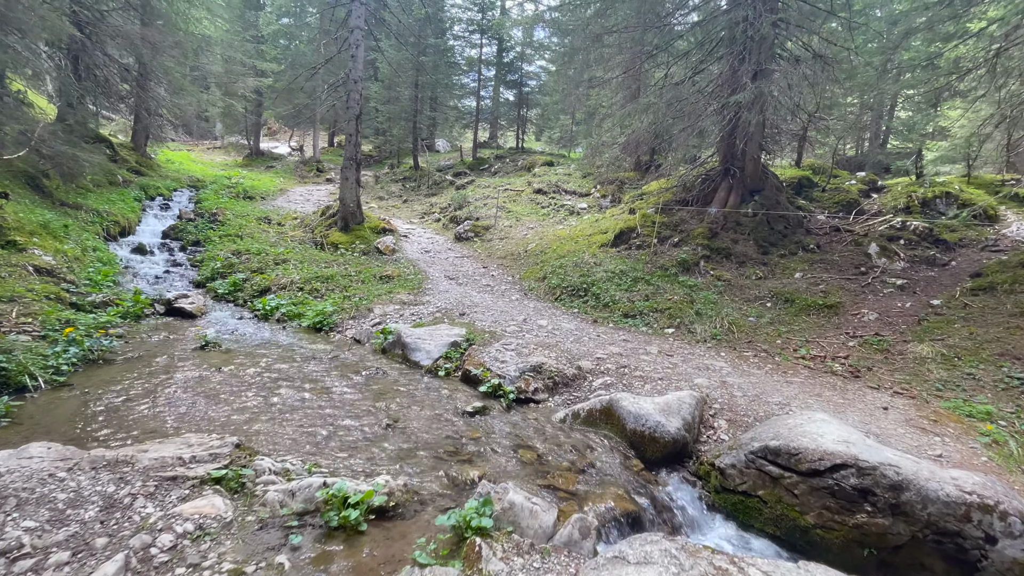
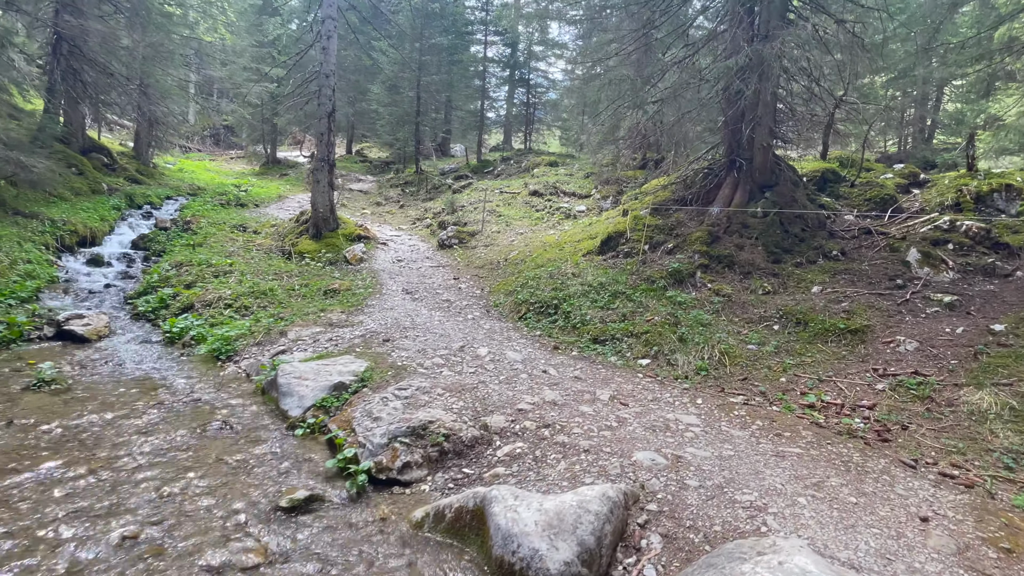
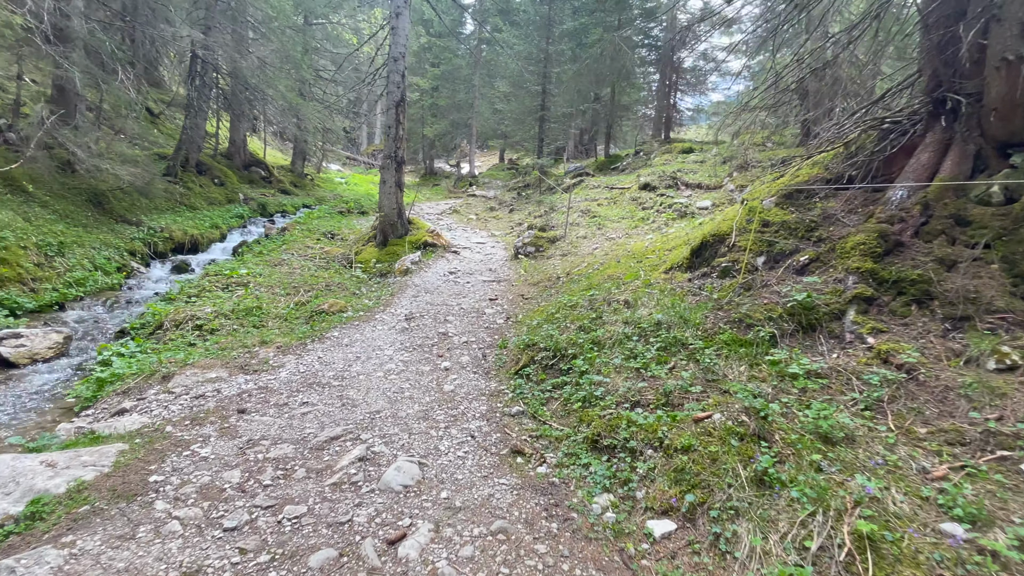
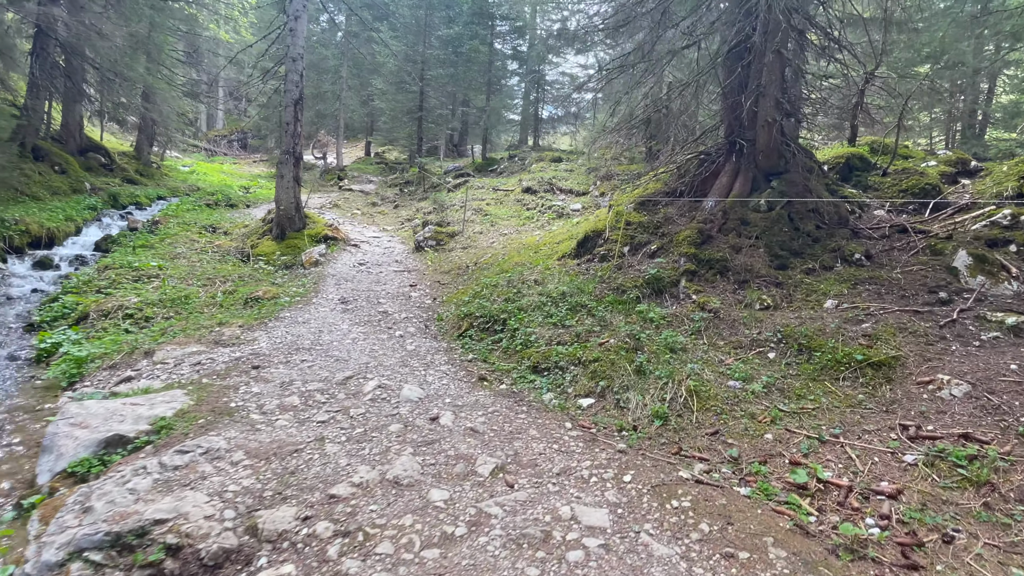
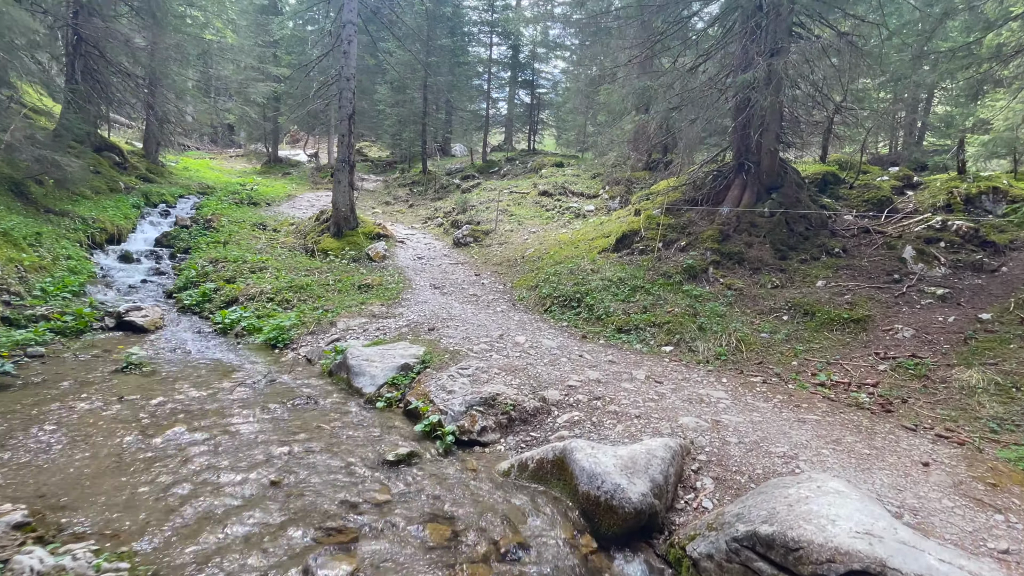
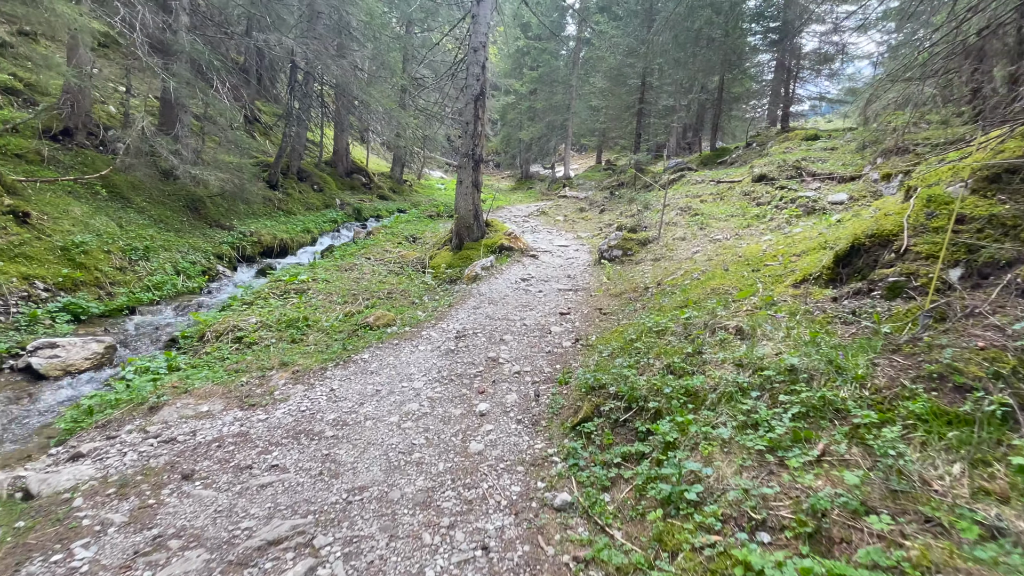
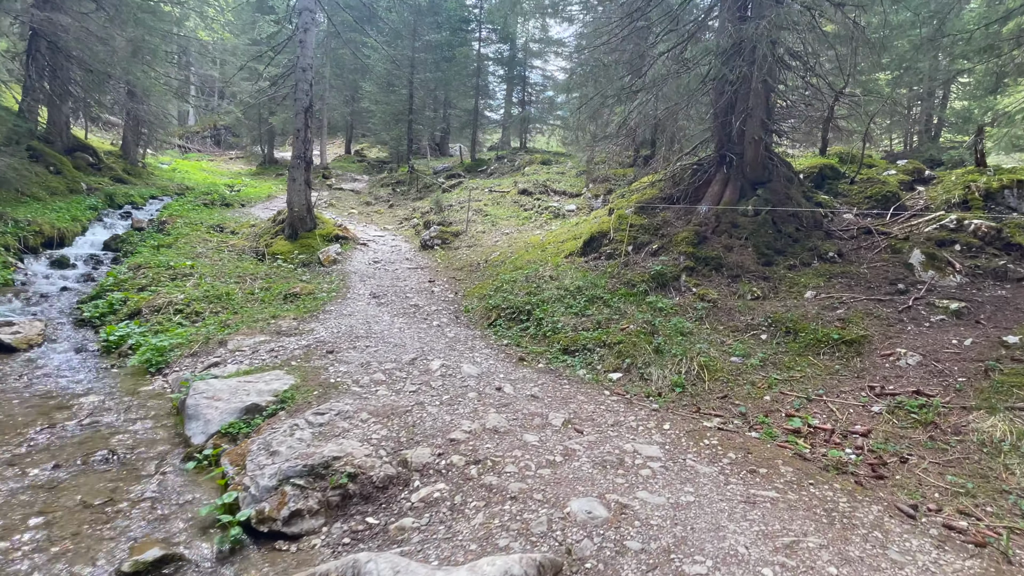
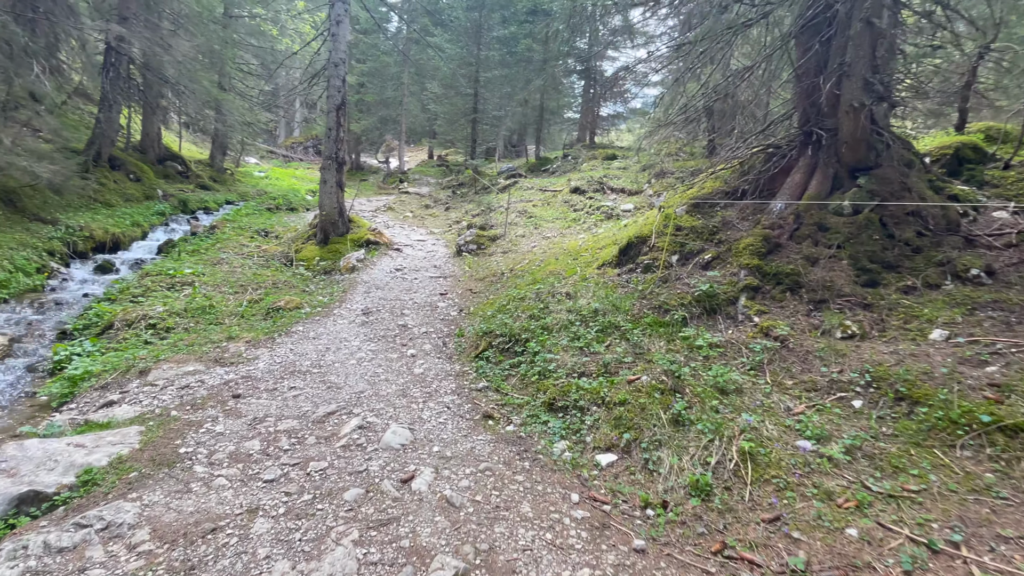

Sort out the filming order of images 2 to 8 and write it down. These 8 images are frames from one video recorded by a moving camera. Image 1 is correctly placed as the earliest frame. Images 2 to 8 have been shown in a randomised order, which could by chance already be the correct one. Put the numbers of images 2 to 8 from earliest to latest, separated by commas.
5, 2, 7, 4, 8, 3, 6
